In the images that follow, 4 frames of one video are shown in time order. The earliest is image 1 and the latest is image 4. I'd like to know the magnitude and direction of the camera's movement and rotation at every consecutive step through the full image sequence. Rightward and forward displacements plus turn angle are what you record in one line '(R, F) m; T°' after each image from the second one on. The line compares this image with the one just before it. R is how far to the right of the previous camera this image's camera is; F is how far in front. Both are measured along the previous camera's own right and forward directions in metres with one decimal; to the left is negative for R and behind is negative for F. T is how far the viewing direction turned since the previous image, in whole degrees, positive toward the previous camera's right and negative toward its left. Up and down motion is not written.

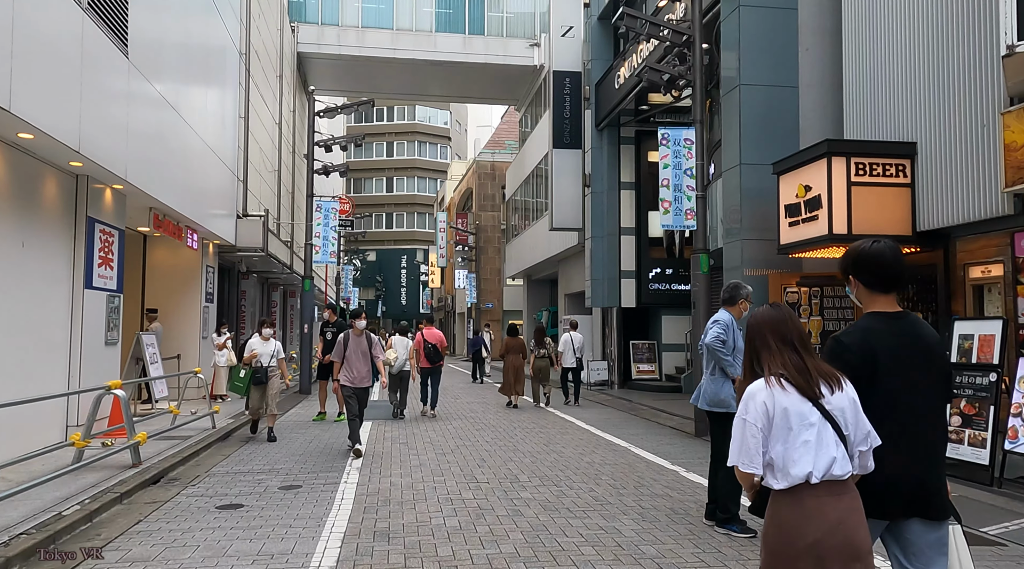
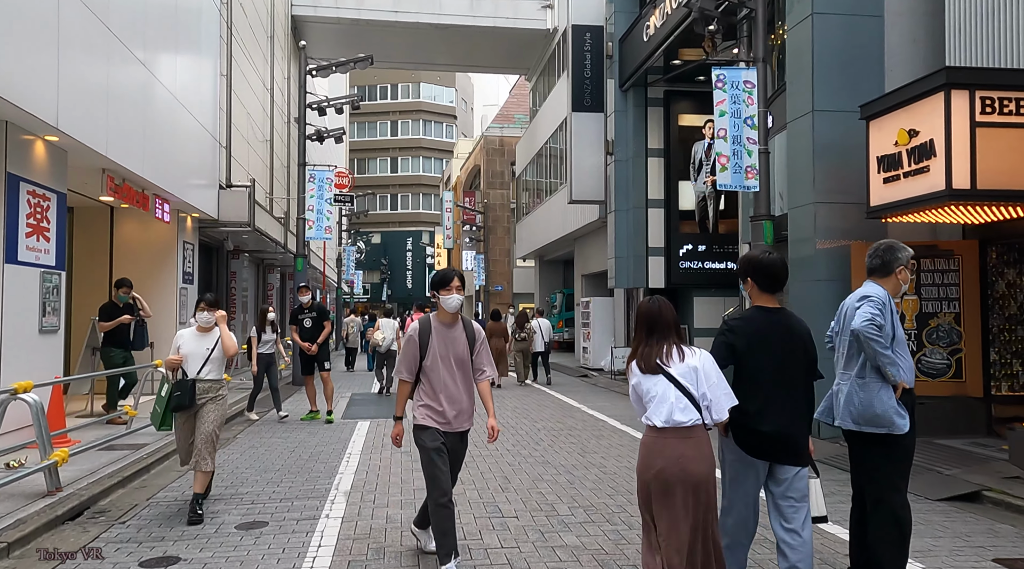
(-0.2, +2.1) m; 0°
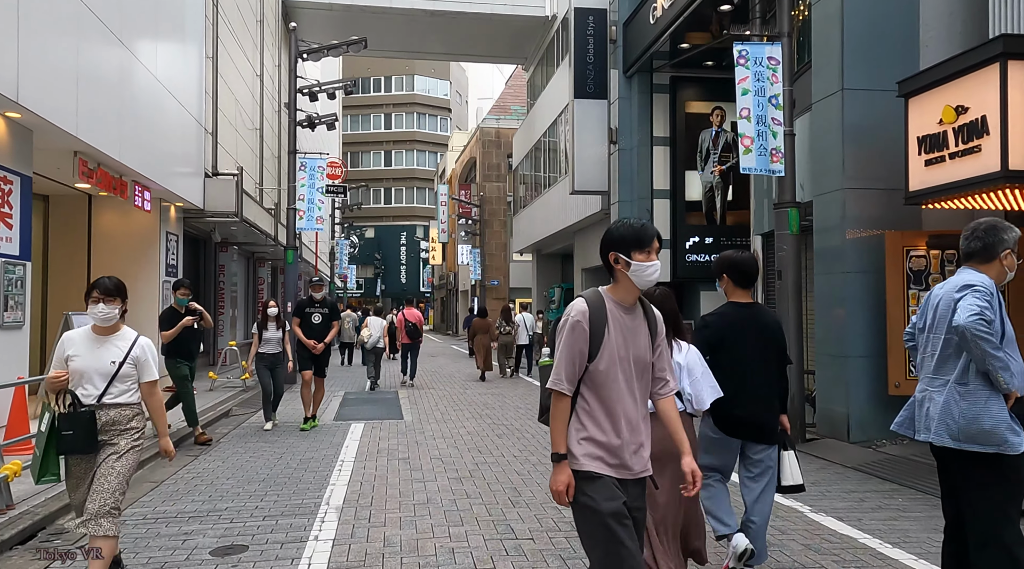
(-0.2, +0.8) m; 0°
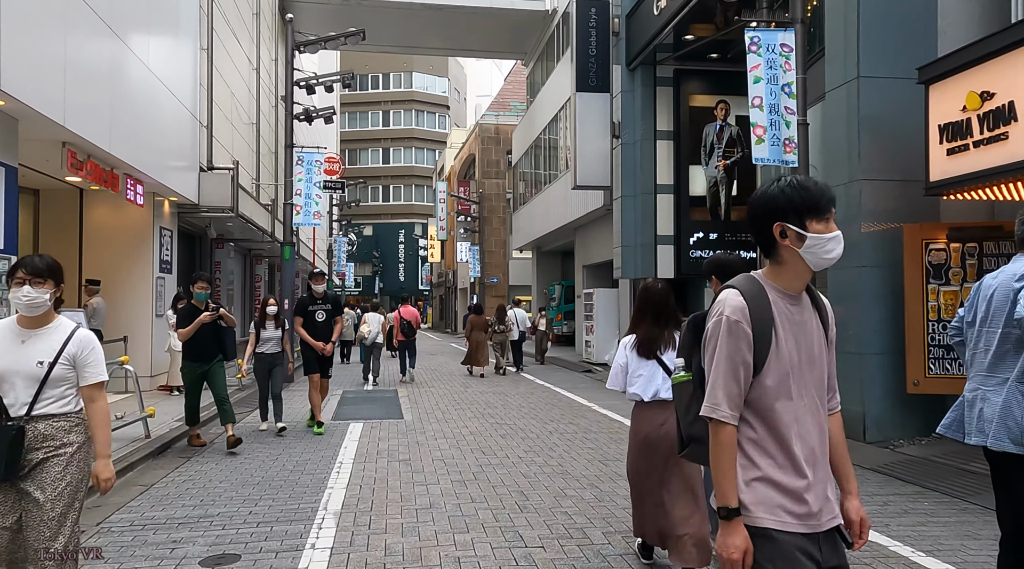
(-0.1, +0.3) m; 0°
